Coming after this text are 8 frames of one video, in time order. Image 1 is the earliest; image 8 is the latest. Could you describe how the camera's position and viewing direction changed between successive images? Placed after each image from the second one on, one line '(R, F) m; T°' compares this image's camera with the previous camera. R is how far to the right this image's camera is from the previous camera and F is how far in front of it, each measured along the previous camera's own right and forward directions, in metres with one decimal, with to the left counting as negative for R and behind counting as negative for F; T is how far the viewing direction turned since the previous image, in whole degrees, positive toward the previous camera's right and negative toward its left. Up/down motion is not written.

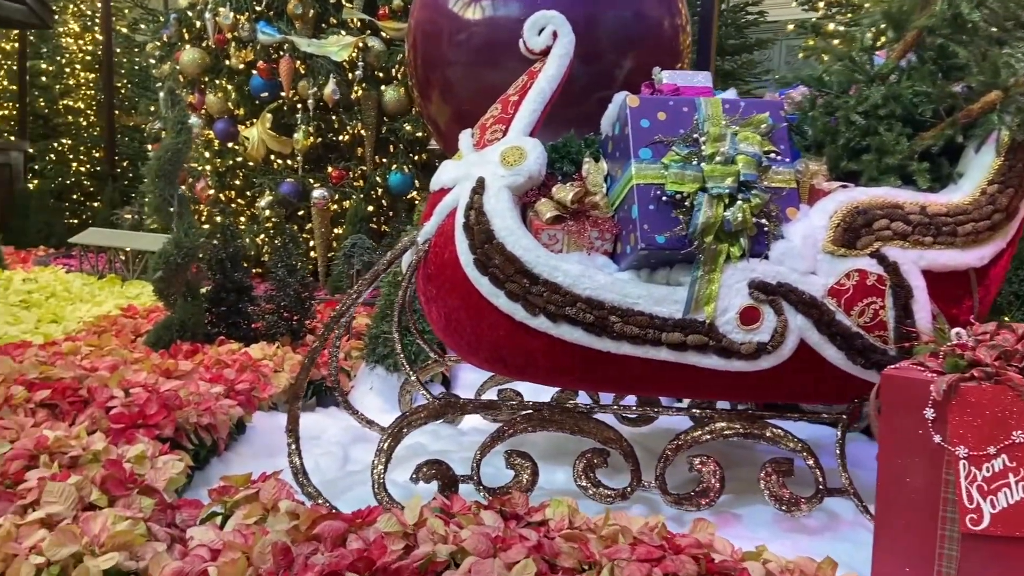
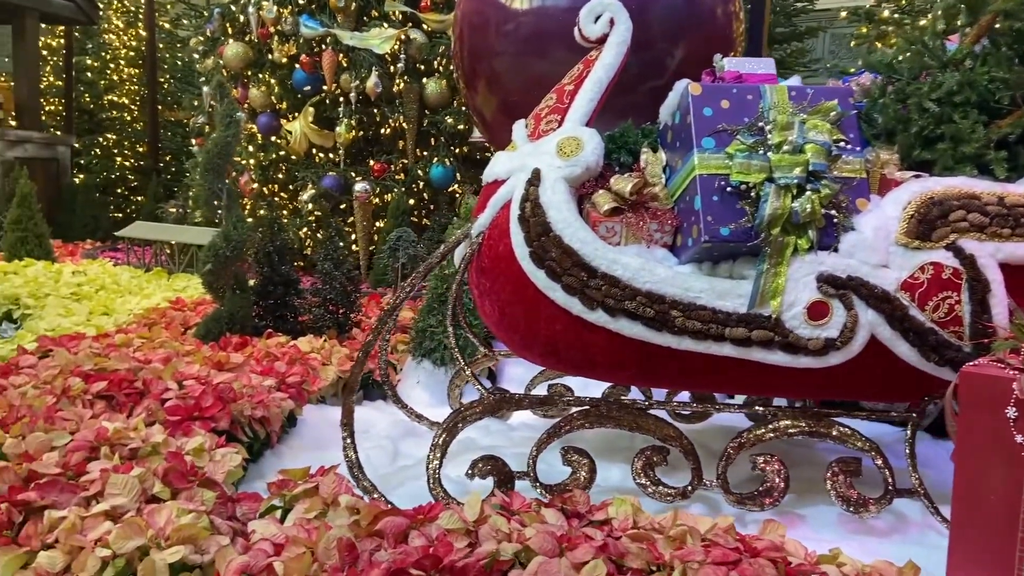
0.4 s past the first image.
(-0.1, 0.0) m; -2°
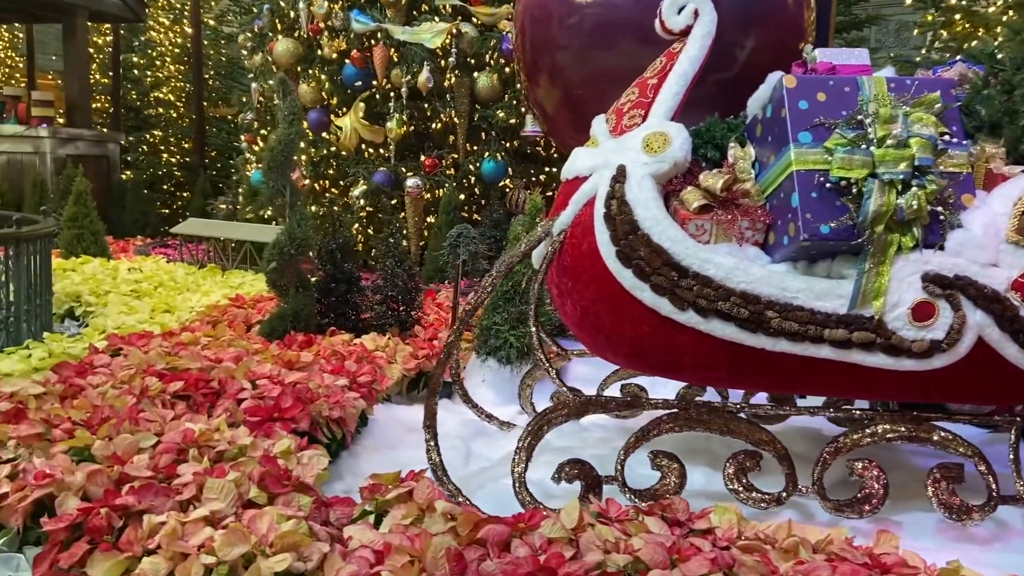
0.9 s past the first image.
(-0.1, 0.0) m; -2°
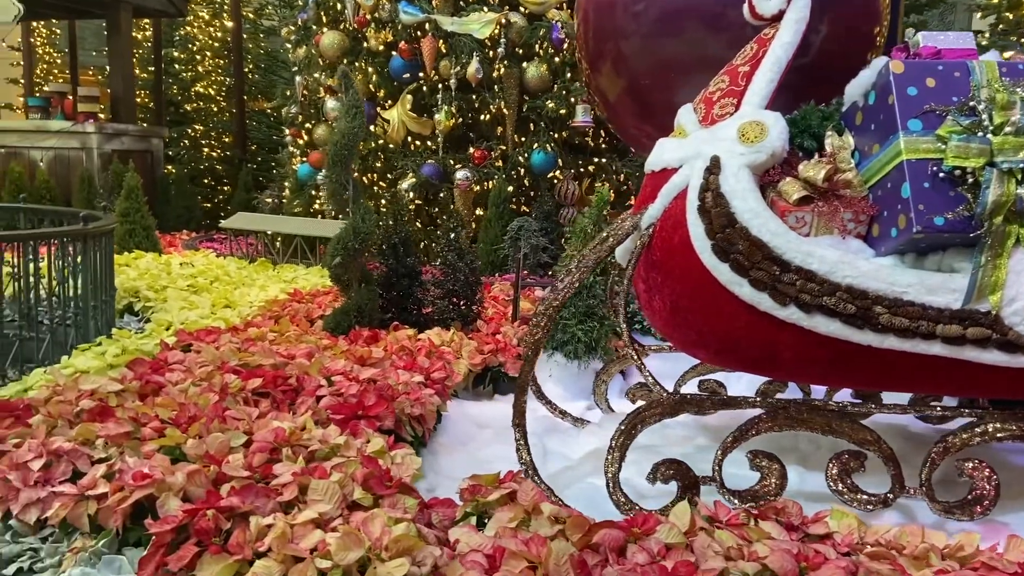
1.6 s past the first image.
(-0.2, 0.0) m; -2°
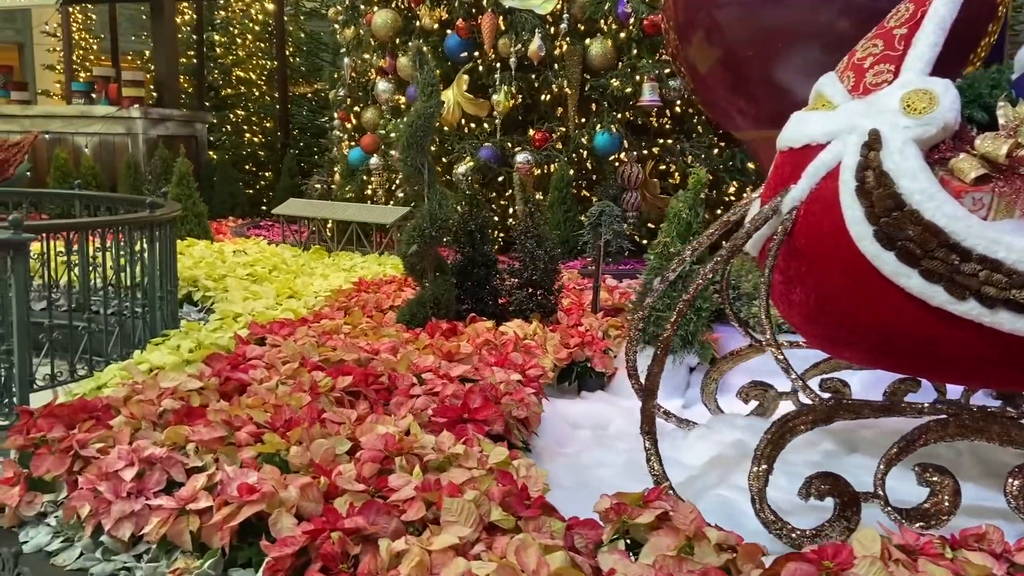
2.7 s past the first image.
(-0.2, +0.2) m; -2°
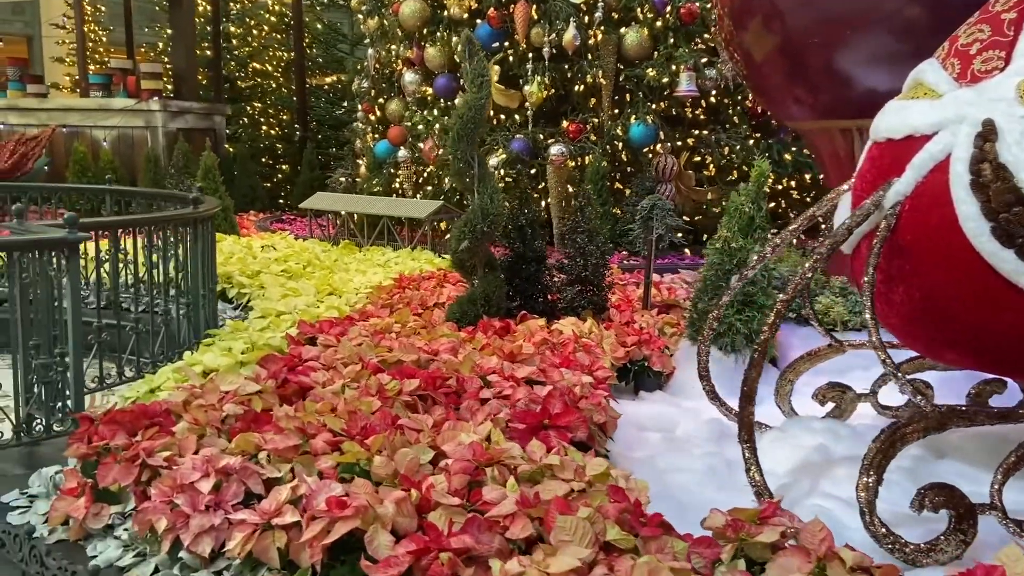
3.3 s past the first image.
(-0.2, +0.1) m; 0°
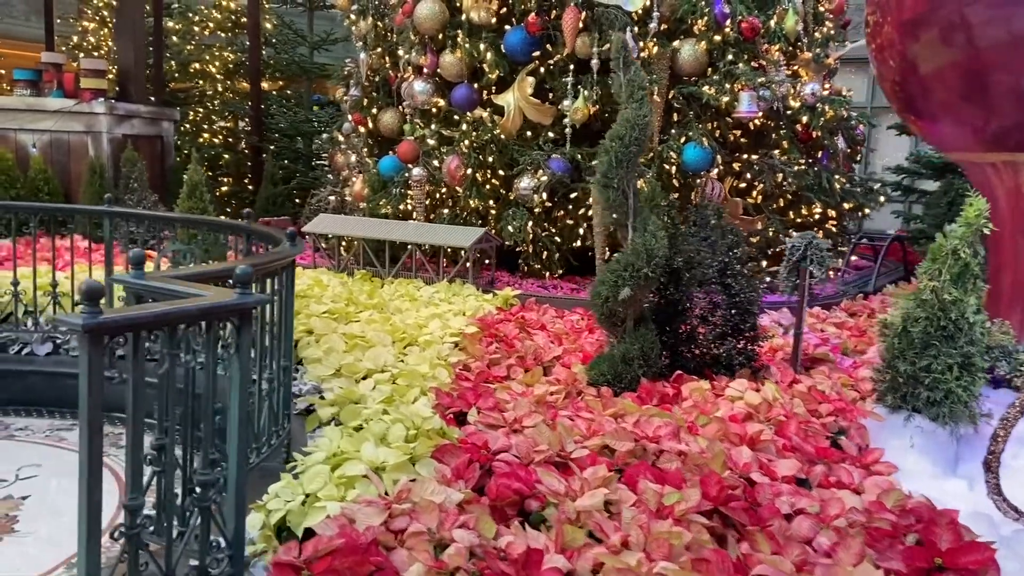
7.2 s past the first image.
(-0.8, +0.6) m; +8°
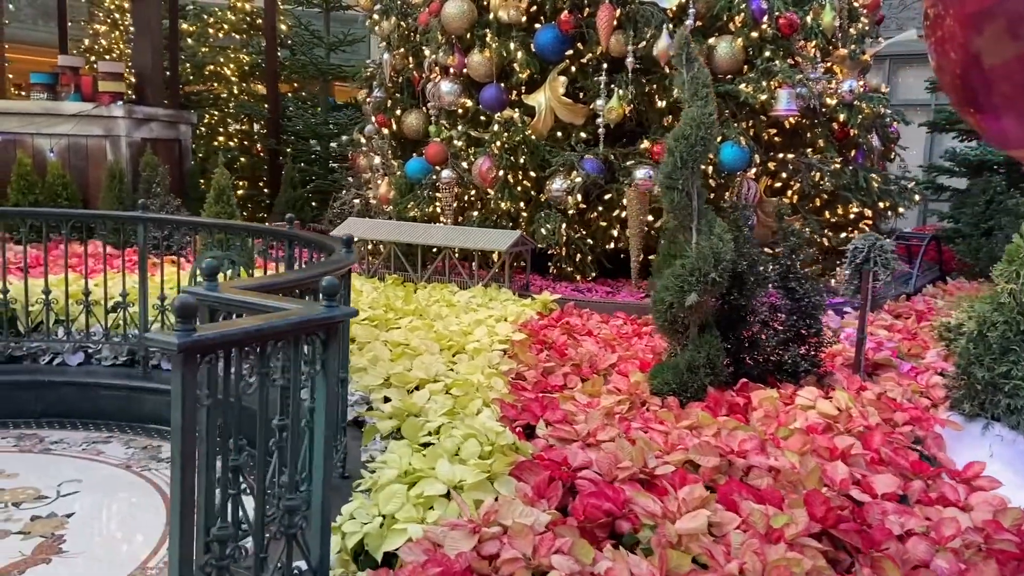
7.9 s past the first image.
(-0.2, +0.1) m; 0°
